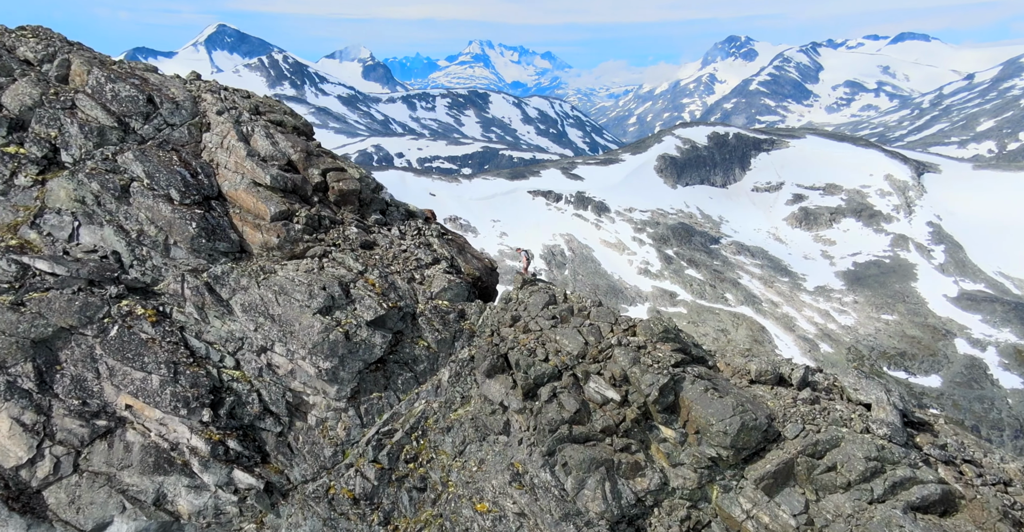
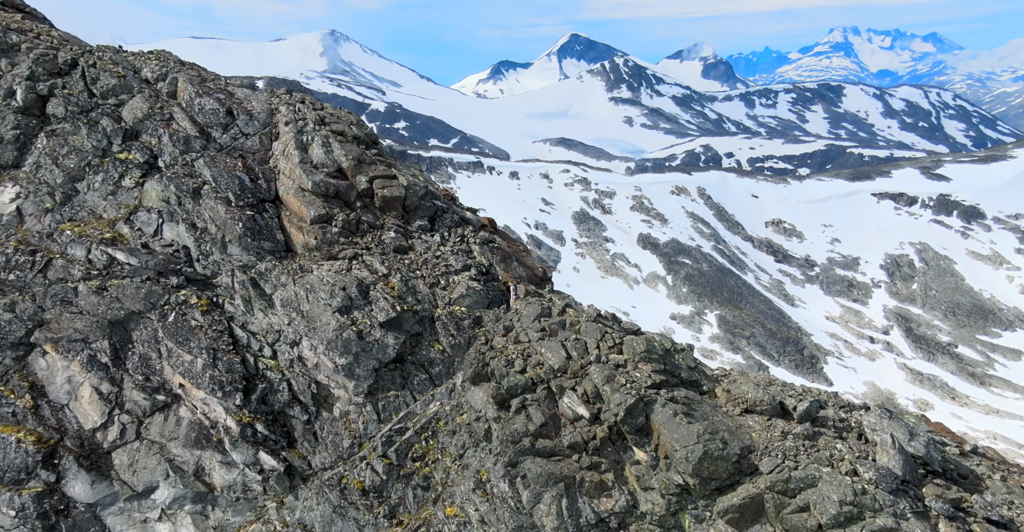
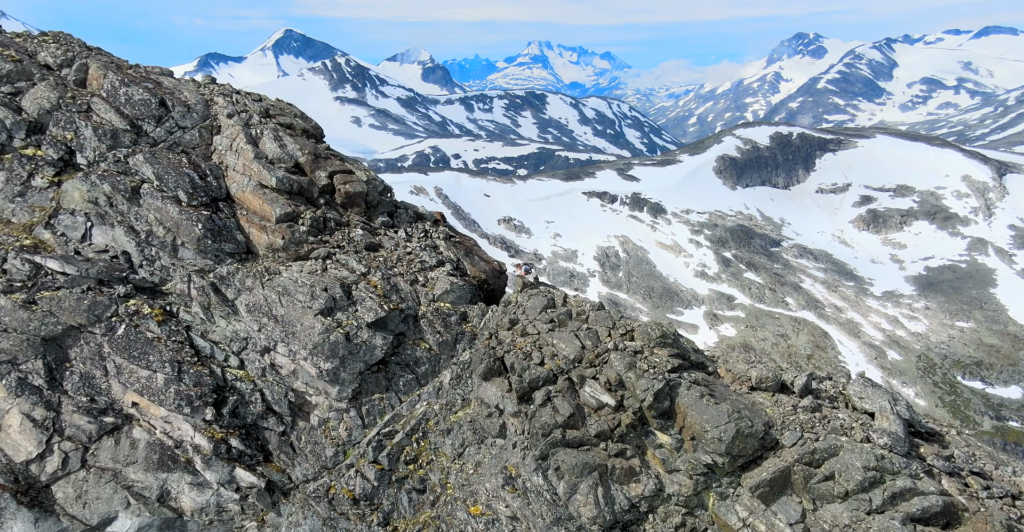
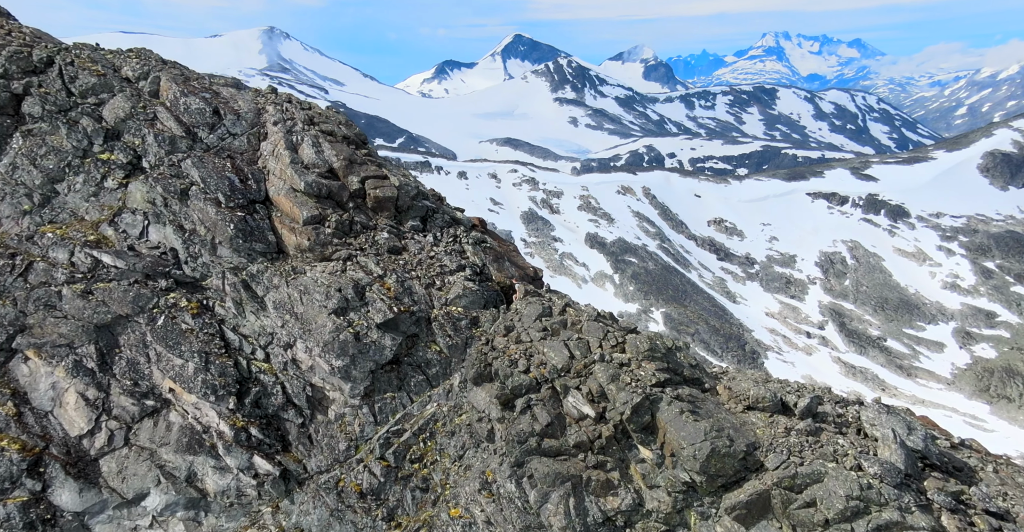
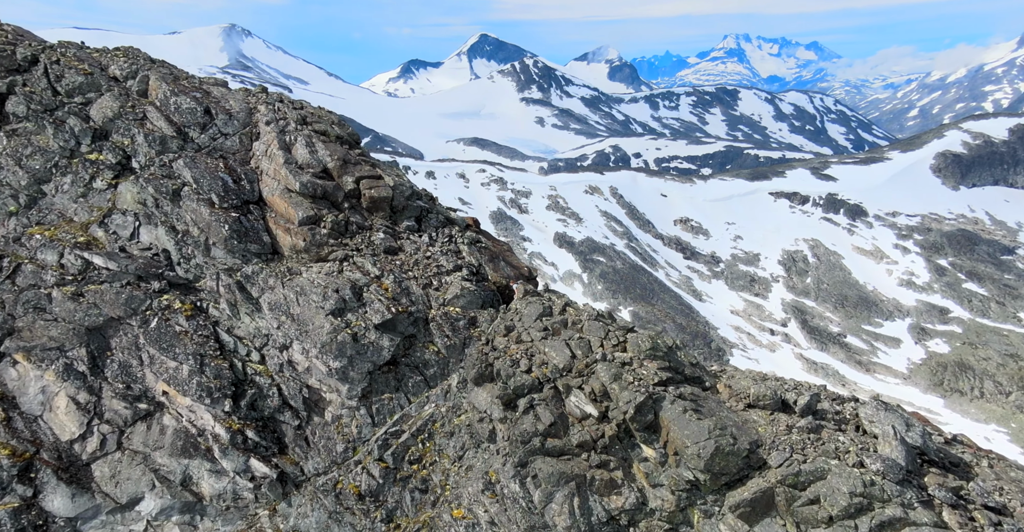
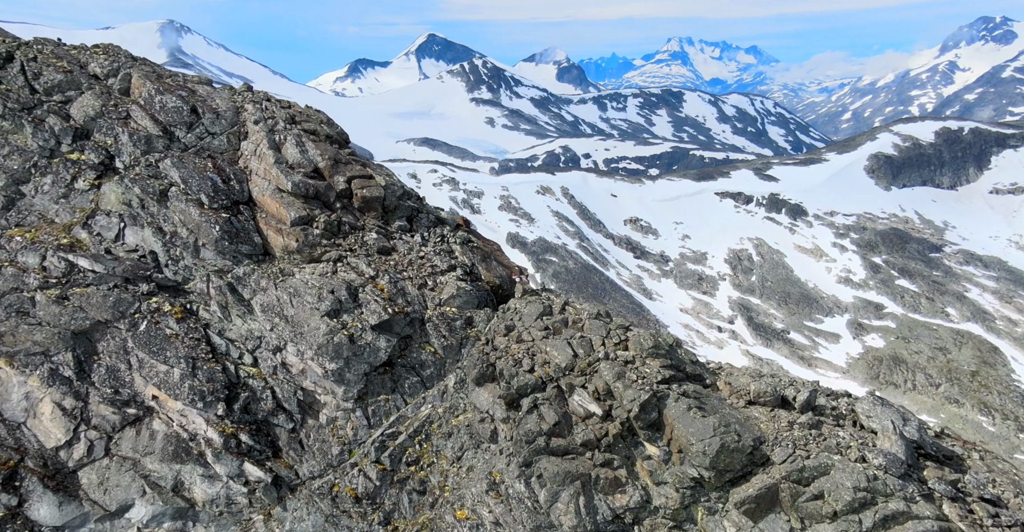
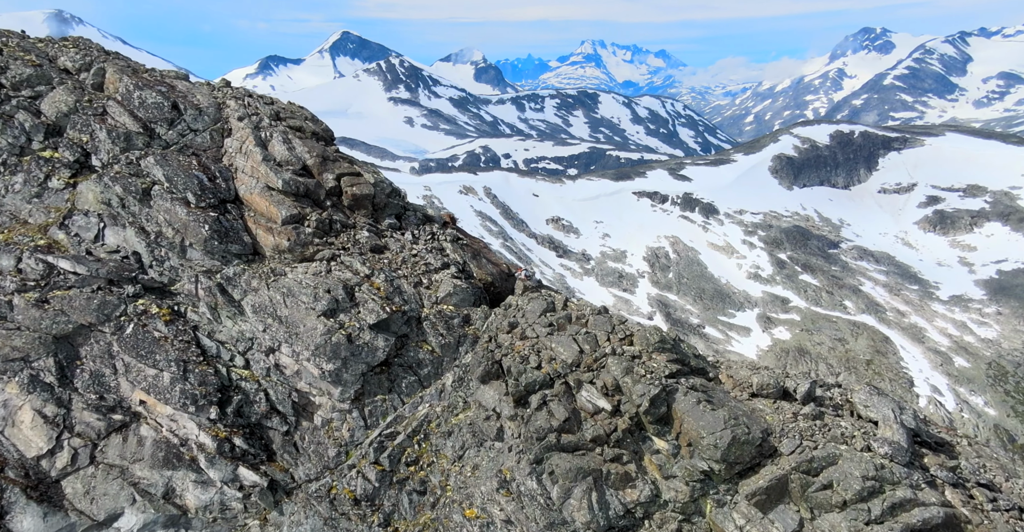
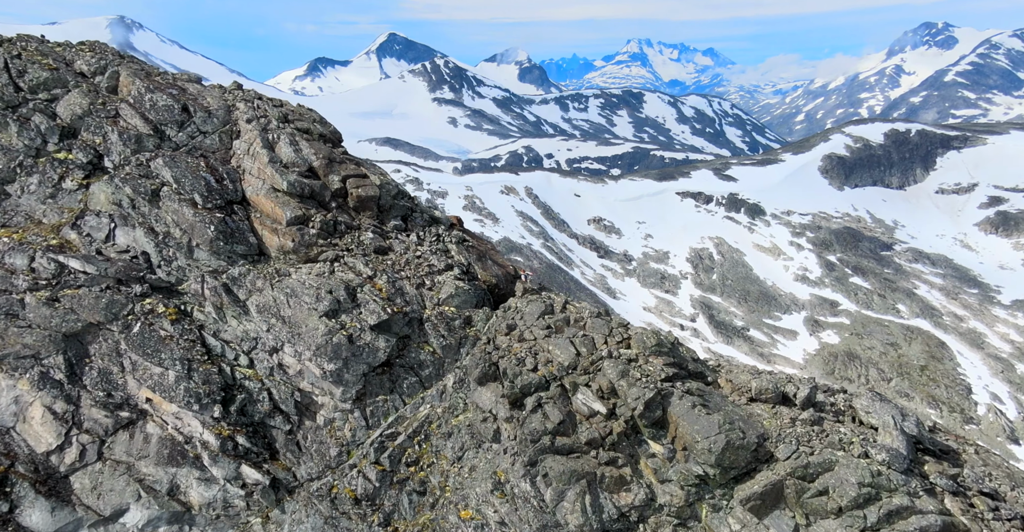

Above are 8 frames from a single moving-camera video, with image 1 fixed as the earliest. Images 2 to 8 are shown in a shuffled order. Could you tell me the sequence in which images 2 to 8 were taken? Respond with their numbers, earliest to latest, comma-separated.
3, 7, 8, 6, 5, 4, 2
